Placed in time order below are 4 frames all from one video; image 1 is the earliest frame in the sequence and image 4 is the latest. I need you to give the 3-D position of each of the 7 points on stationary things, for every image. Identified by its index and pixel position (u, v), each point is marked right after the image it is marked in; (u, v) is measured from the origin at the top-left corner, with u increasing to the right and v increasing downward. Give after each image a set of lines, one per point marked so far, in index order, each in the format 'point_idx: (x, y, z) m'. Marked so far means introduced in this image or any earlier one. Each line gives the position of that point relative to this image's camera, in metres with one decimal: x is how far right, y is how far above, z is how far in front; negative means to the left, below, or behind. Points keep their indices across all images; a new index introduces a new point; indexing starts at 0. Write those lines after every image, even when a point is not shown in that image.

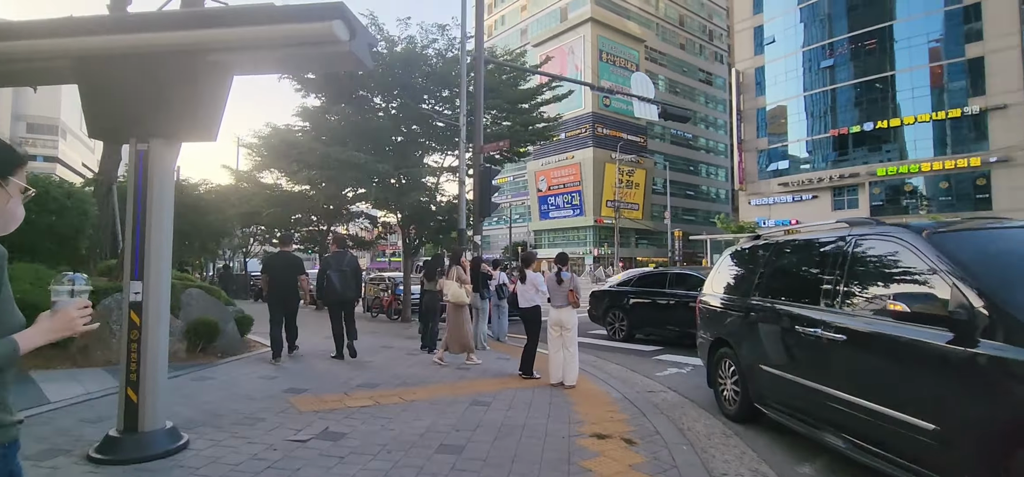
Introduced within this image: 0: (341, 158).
0: (-4.4, +2.1, +13.3) m
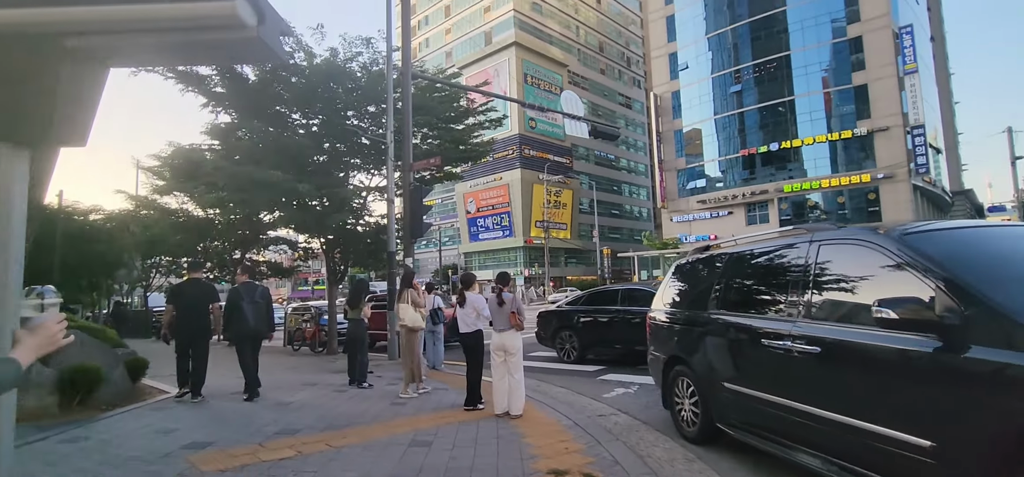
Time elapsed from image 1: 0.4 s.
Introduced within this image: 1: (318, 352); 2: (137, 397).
0: (-6.0, +1.4, +12.2) m
1: (-5.5, -3.2, +15.0) m
2: (-5.5, -2.3, +7.7) m
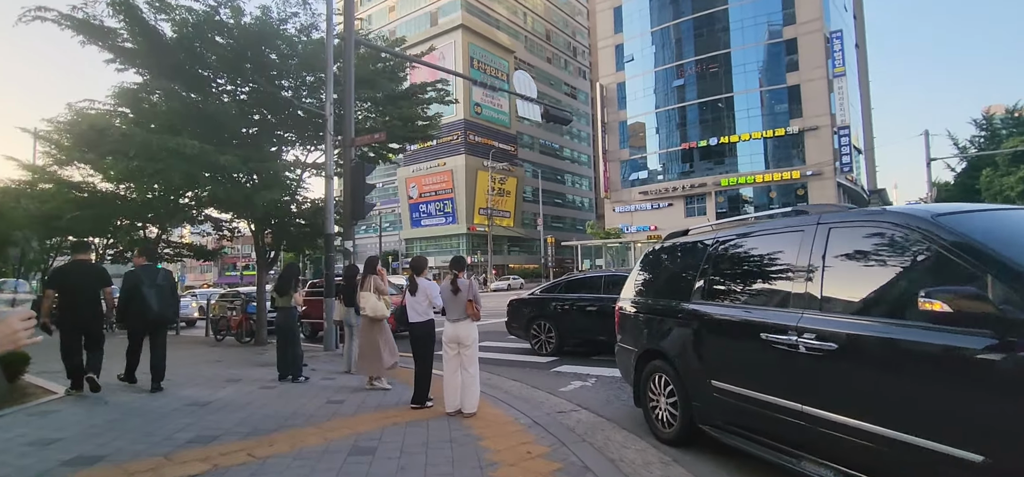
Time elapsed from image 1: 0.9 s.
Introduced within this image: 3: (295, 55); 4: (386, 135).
0: (-7.1, +1.9, +10.8) m
1: (-7.0, -2.7, +13.7) m
2: (-6.1, -2.0, +6.4) m
3: (-5.3, +4.5, +12.8) m
4: (-2.8, +2.3, +11.8) m
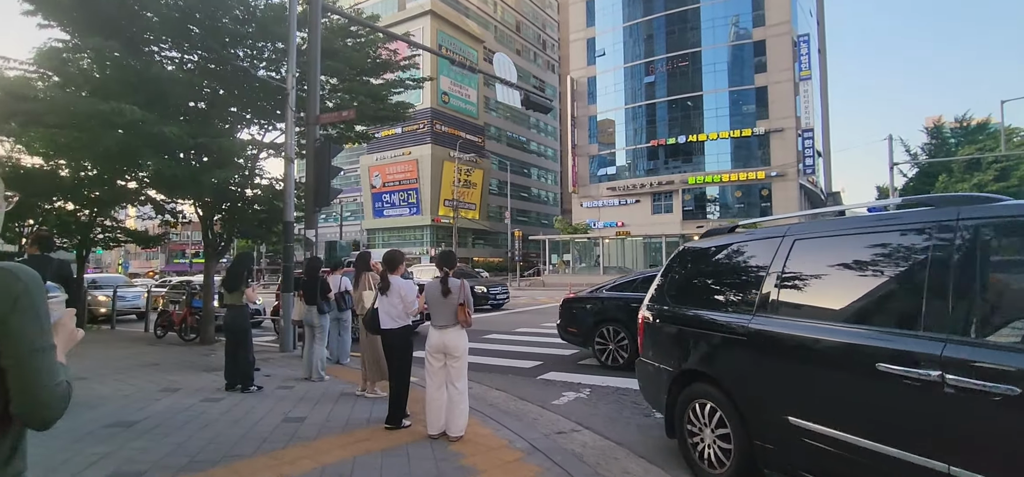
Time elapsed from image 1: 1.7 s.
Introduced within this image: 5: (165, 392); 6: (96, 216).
0: (-7.3, +2.2, +9.3) m
1: (-7.6, -2.4, +12.3) m
2: (-6.1, -1.8, +5.1) m
3: (-5.7, +4.7, +11.4) m
4: (-3.2, +2.5, +10.7) m
5: (-4.6, -2.1, +7.1) m
6: (-10.8, +0.6, +13.7) m
